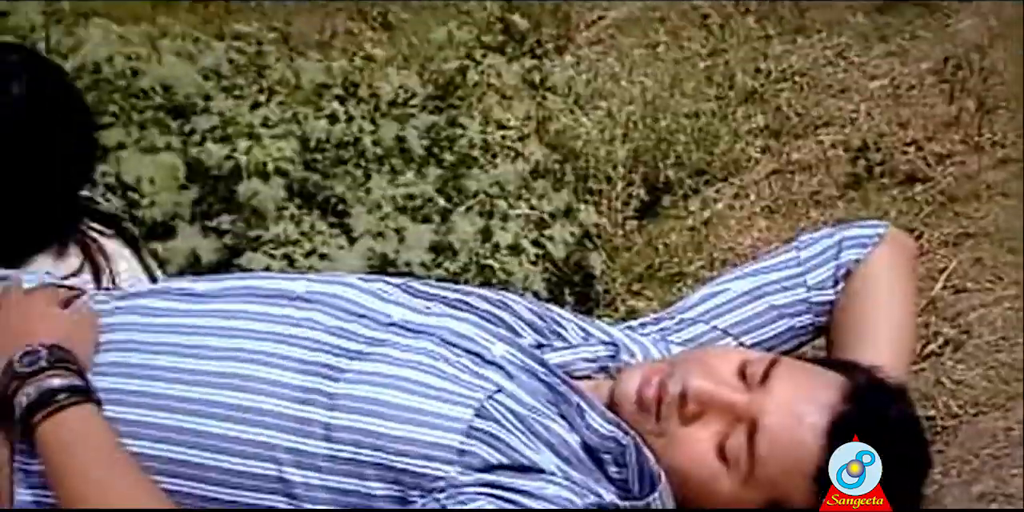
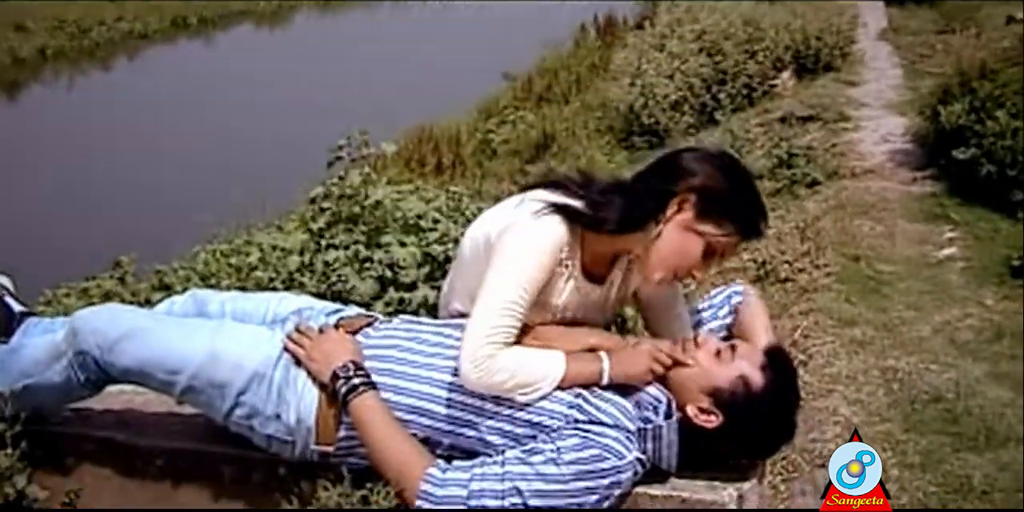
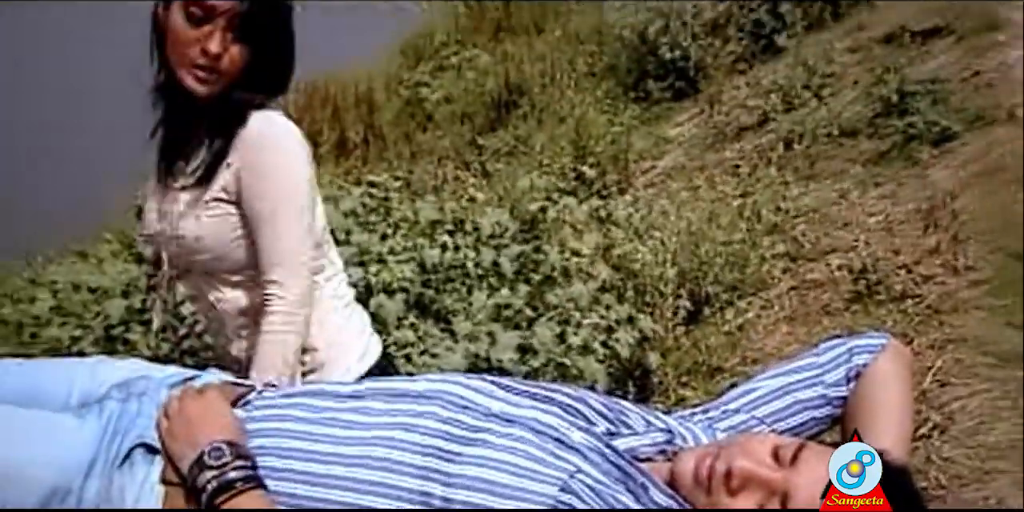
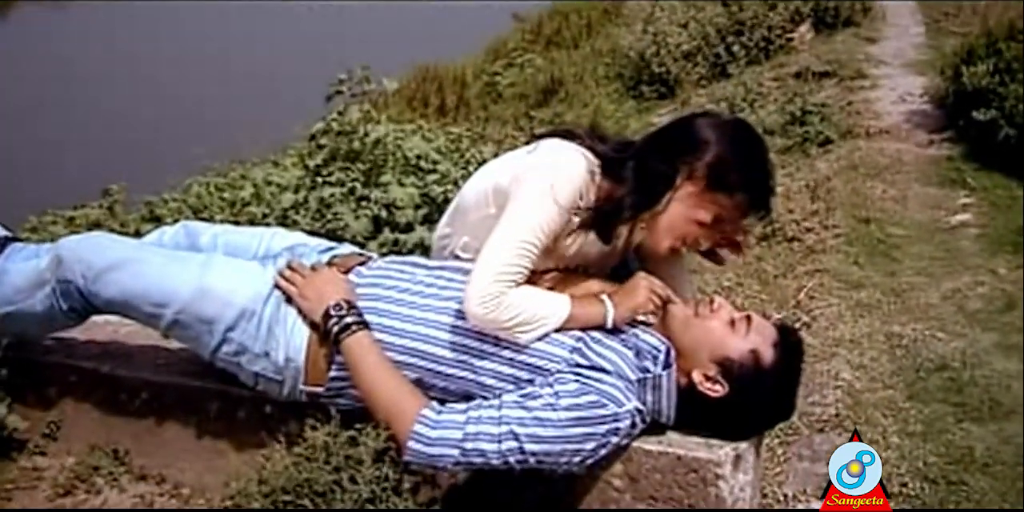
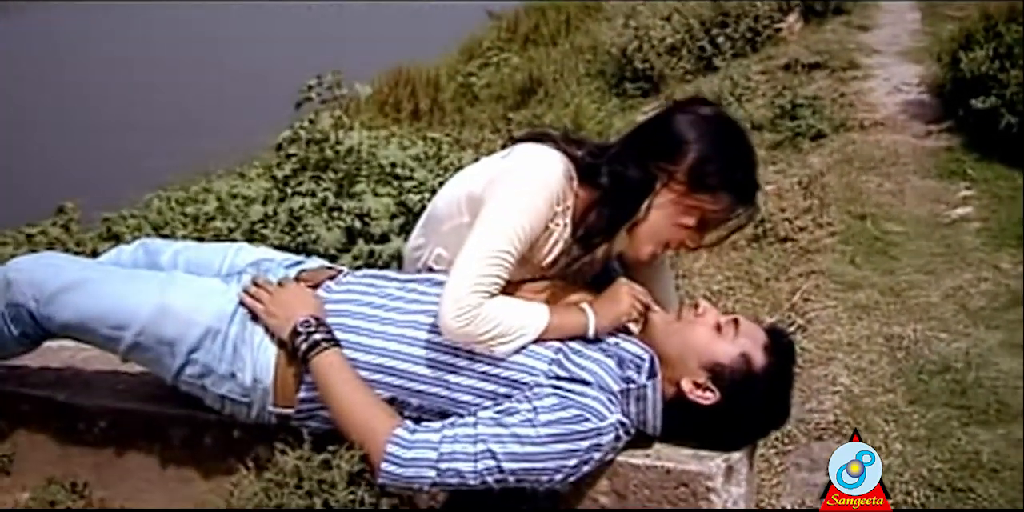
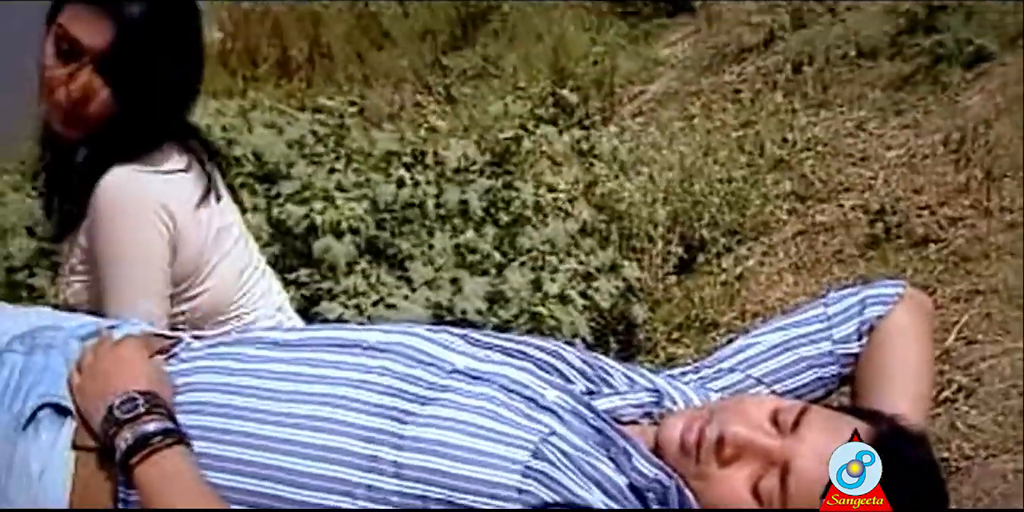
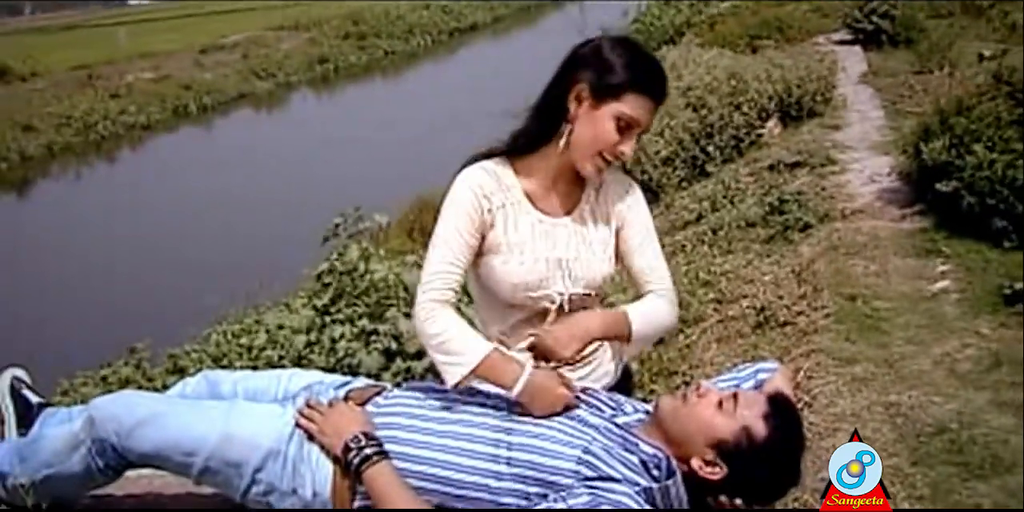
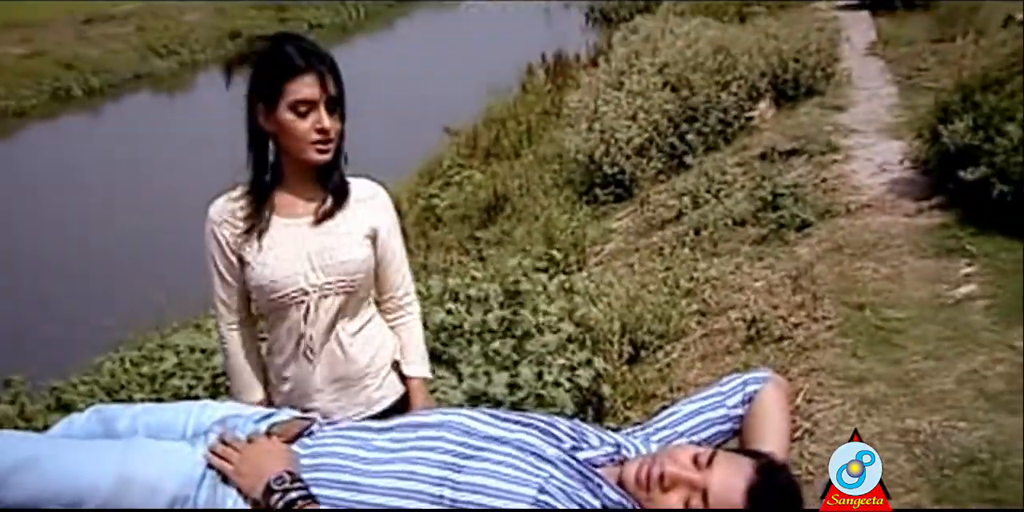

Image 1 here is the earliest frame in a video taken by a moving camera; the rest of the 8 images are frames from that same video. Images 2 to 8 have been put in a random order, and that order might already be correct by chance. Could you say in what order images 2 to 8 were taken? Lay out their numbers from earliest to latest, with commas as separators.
6, 3, 8, 7, 2, 4, 5
